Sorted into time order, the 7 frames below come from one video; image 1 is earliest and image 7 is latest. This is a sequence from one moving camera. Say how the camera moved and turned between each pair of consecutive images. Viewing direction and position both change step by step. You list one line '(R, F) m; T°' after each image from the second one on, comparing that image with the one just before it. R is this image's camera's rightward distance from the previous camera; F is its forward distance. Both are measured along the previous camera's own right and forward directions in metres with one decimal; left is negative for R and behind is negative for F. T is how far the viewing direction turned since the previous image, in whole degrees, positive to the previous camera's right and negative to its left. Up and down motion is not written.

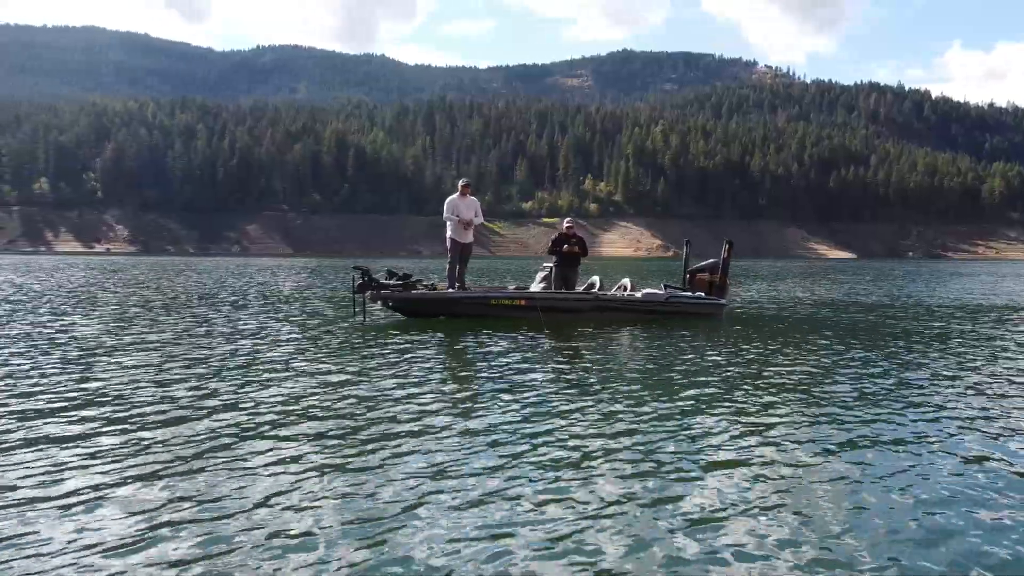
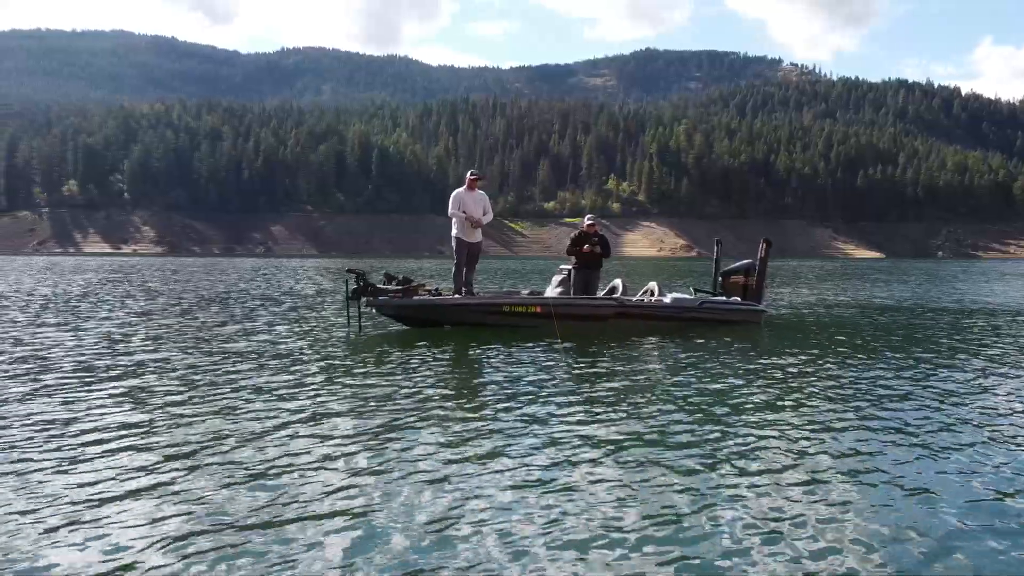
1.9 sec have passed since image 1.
(0.0, +0.4) m; -2°
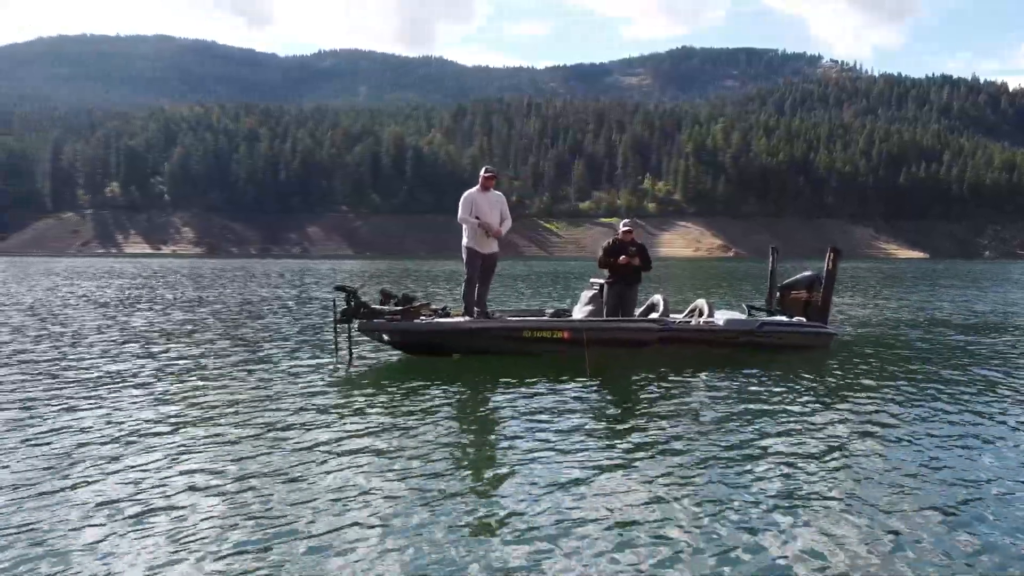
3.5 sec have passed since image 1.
(+0.1, +0.7) m; -2°
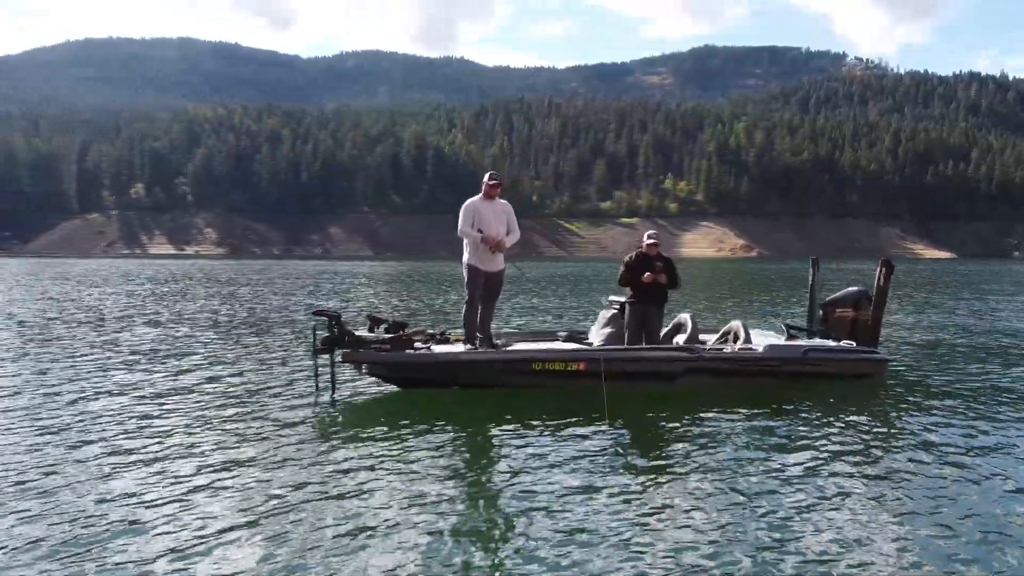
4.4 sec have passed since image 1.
(+0.1, +0.4) m; -1°
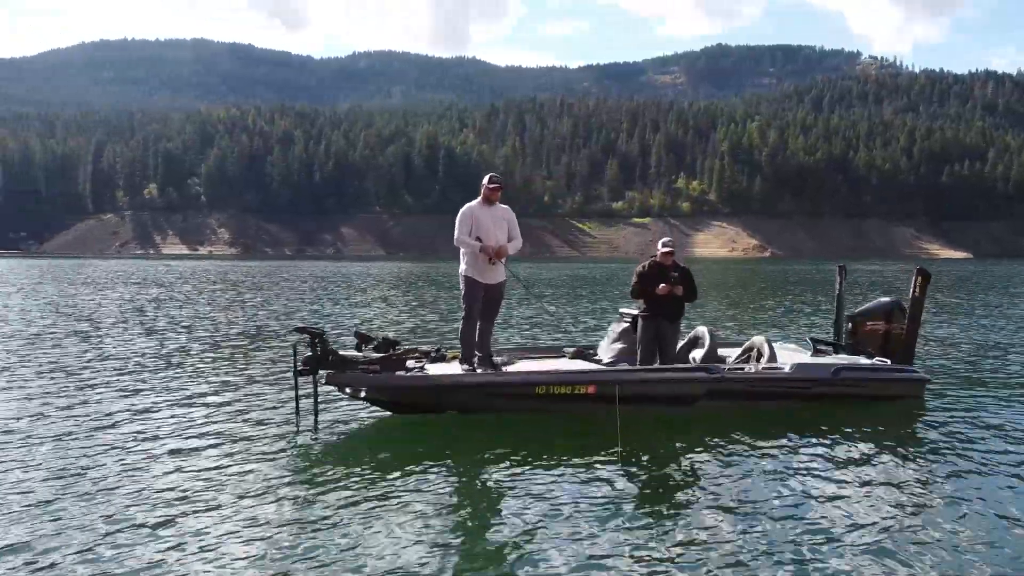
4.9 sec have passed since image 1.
(0.0, +0.3) m; -1°
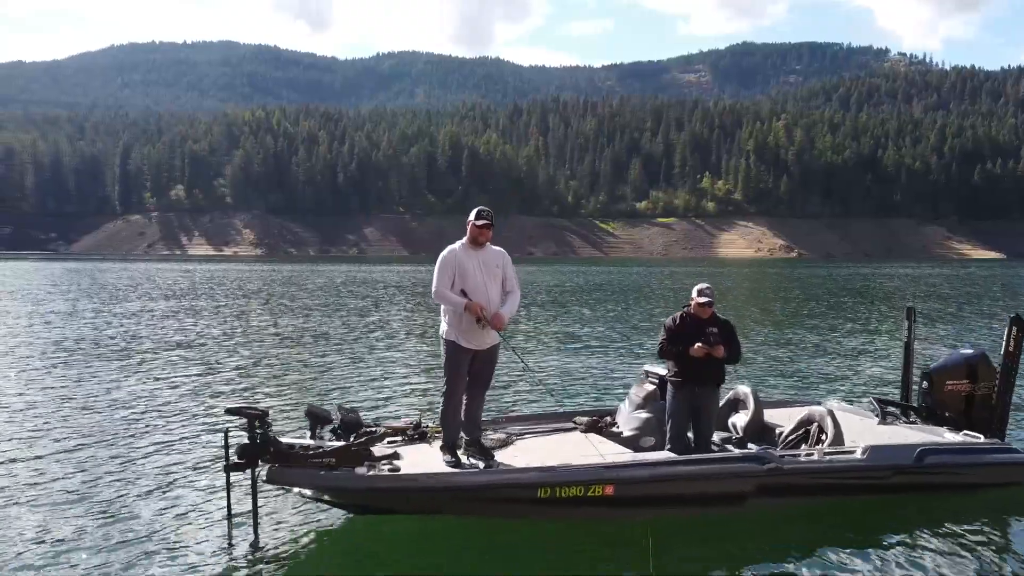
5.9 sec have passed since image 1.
(+0.1, +0.6) m; -2°
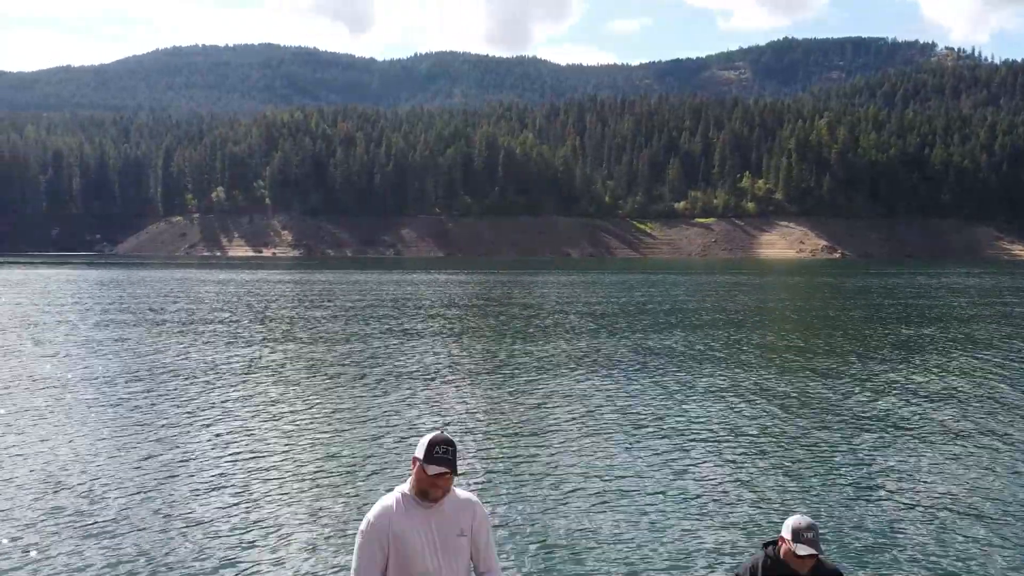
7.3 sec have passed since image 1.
(0.0, +0.8) m; -3°
